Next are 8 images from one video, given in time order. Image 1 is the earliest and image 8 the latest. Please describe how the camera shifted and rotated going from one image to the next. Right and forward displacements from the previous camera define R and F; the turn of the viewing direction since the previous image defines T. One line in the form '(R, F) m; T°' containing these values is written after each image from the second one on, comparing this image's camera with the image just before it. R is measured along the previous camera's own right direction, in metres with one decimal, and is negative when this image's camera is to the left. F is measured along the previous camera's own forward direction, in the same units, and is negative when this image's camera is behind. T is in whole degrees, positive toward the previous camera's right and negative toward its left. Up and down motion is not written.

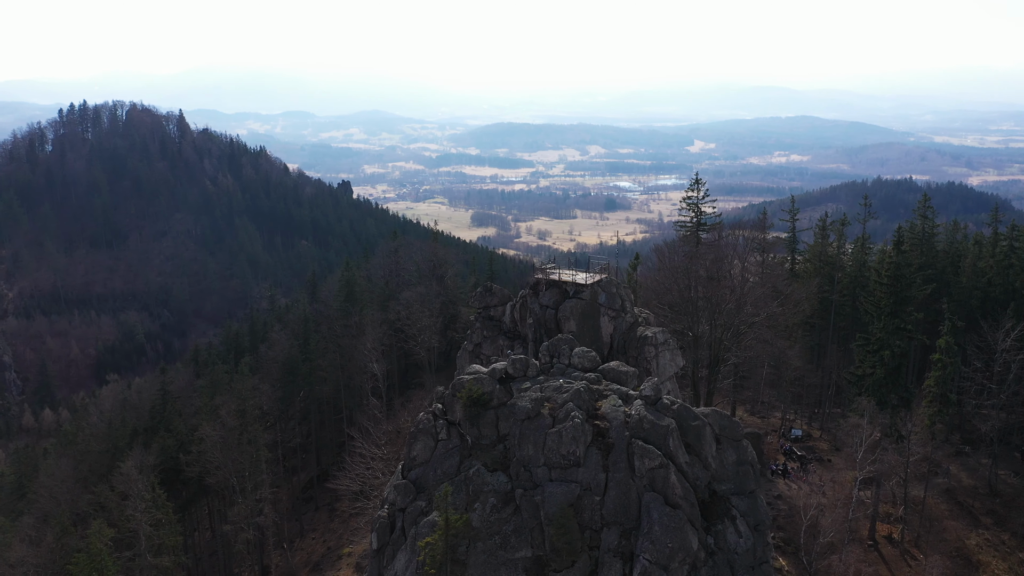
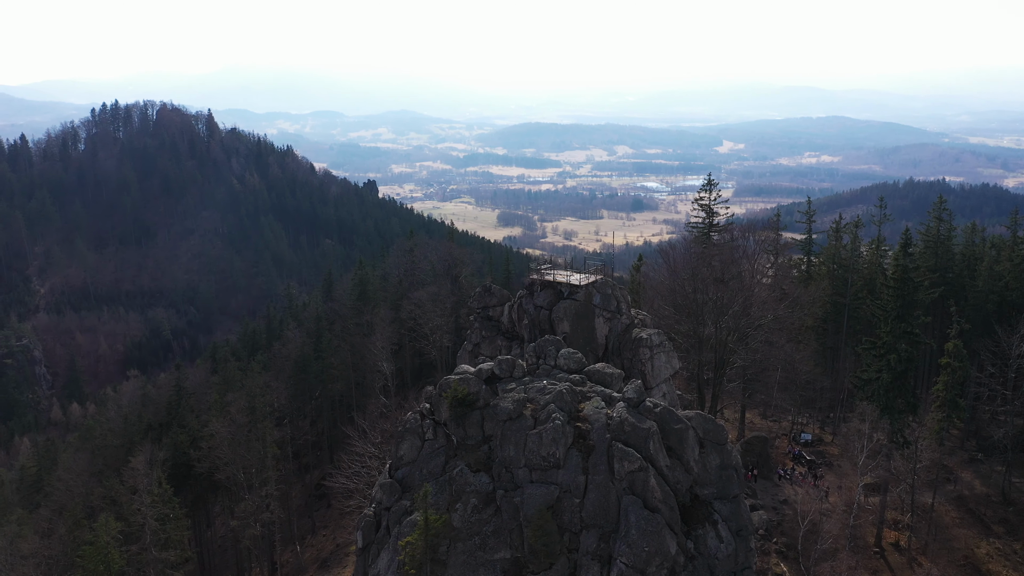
(+0.8, 0.0) m; -2°
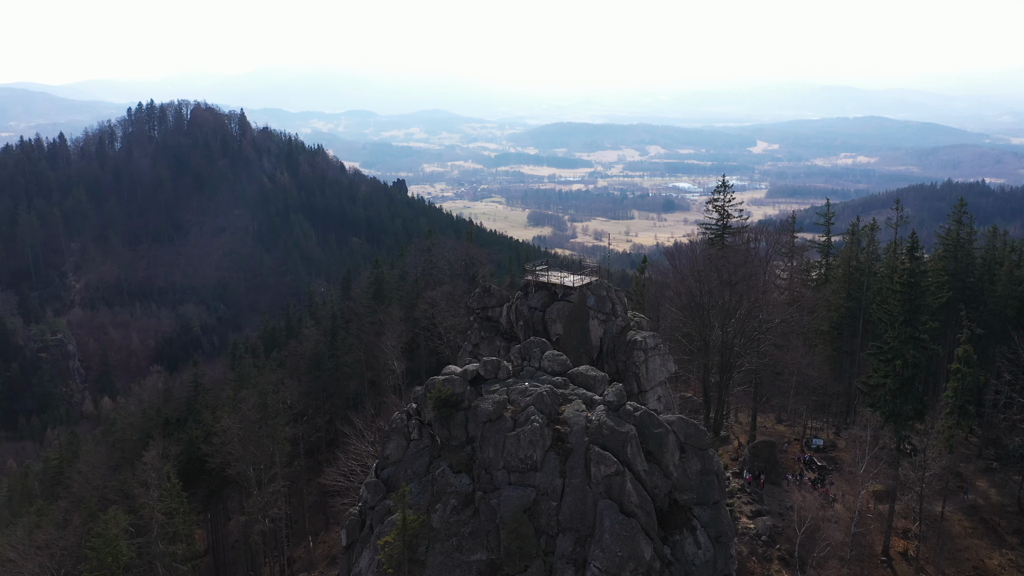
(+0.9, 0.0) m; -2°
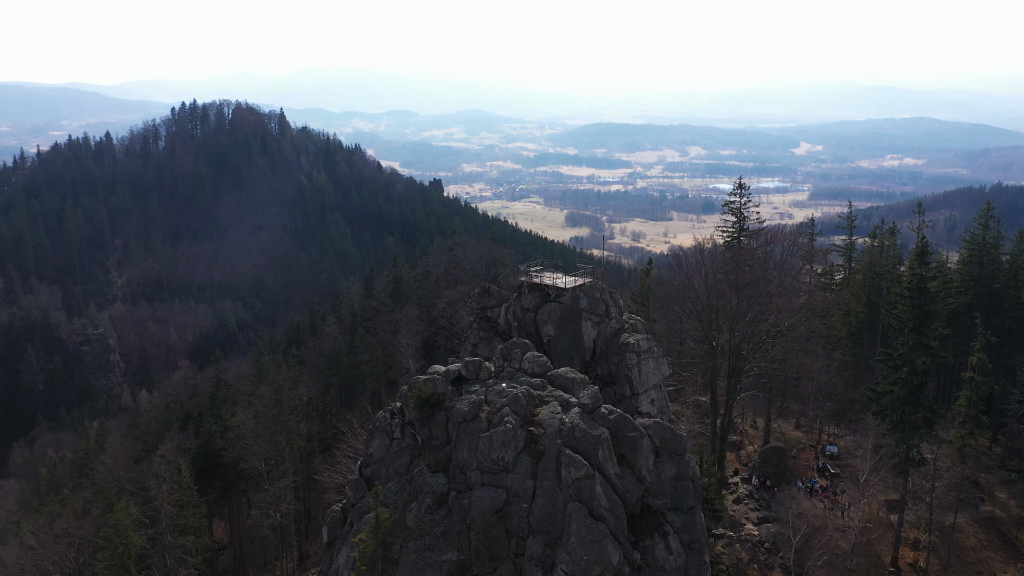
(+1.1, 0.0) m; -3°
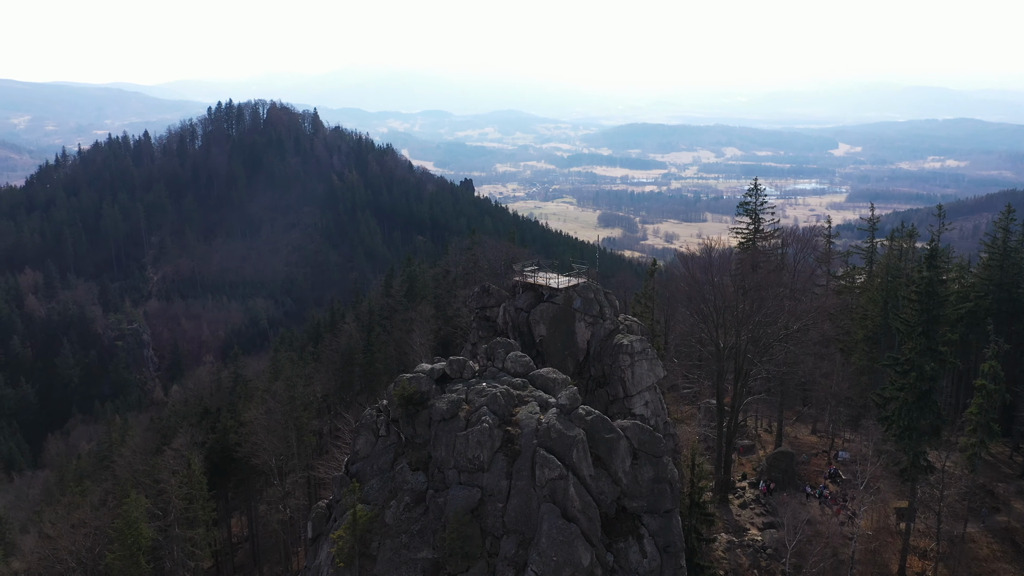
(+1.0, 0.0) m; -2°
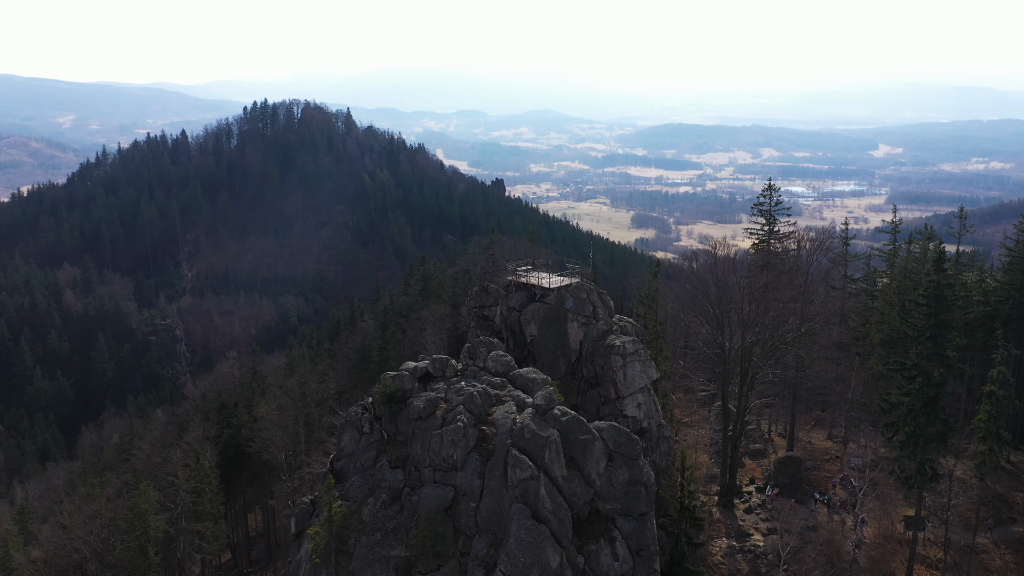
(+1.0, +0.1) m; -2°
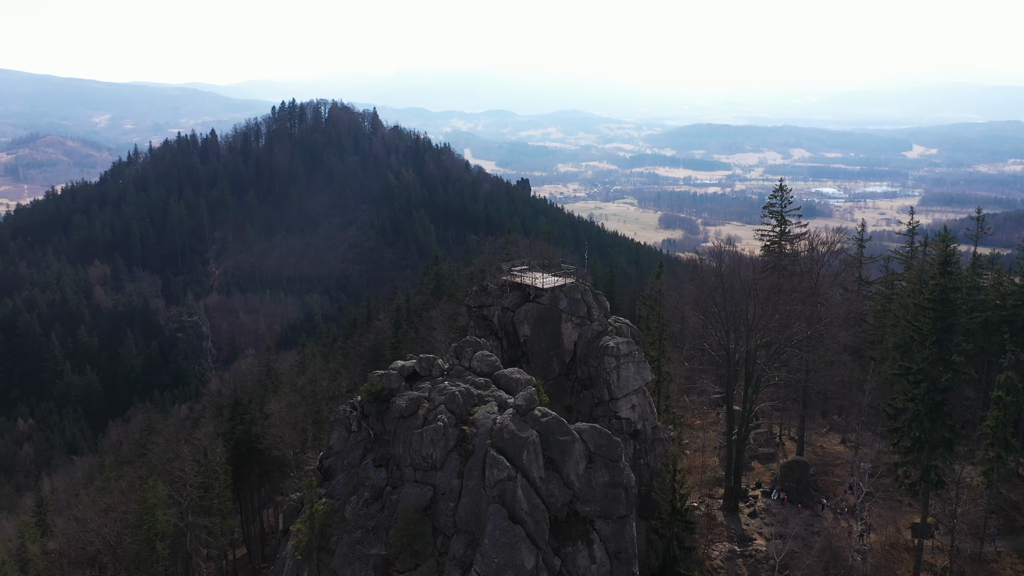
(+0.8, +0.1) m; -2°
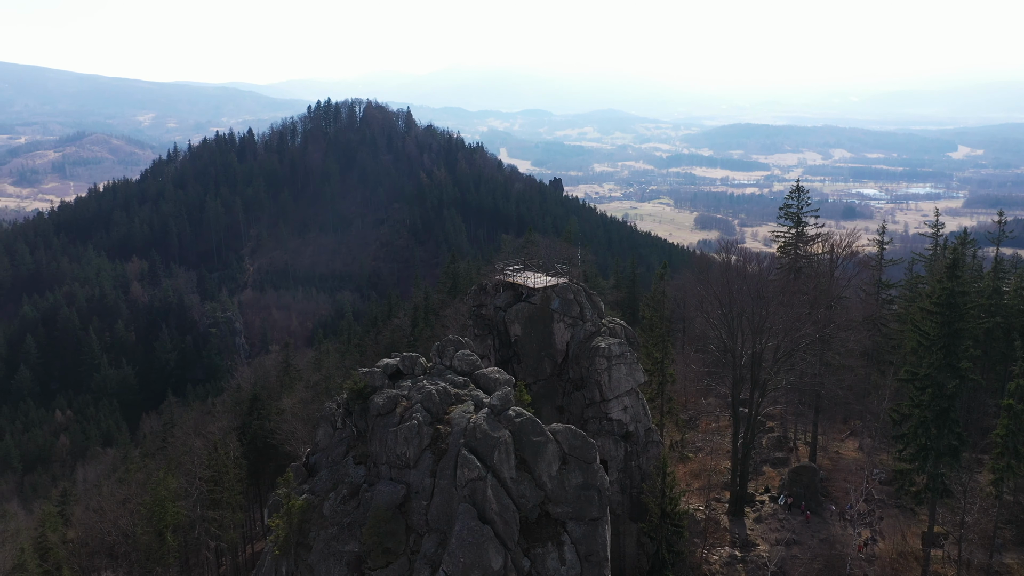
(+1.1, +0.1) m; -2°
